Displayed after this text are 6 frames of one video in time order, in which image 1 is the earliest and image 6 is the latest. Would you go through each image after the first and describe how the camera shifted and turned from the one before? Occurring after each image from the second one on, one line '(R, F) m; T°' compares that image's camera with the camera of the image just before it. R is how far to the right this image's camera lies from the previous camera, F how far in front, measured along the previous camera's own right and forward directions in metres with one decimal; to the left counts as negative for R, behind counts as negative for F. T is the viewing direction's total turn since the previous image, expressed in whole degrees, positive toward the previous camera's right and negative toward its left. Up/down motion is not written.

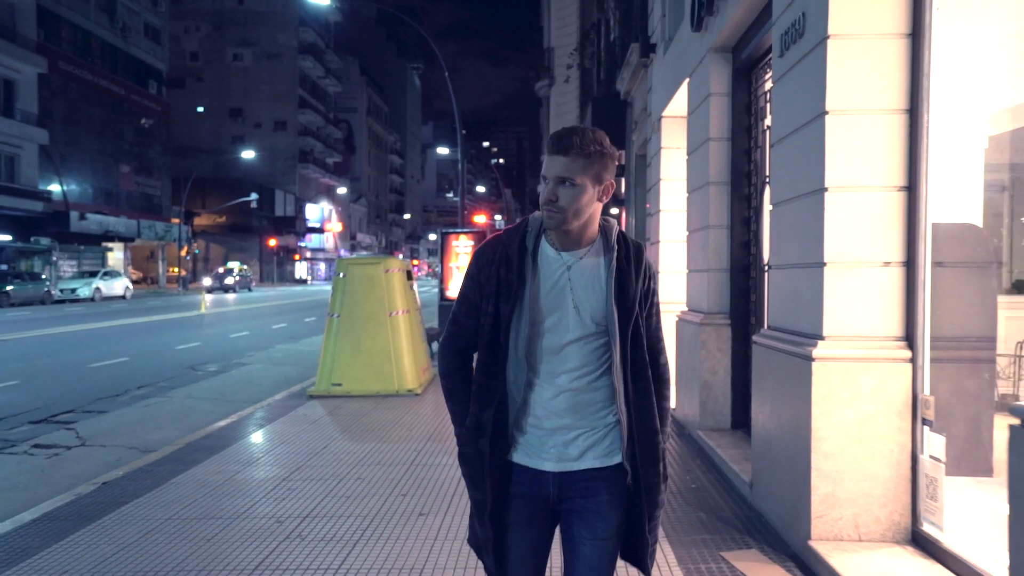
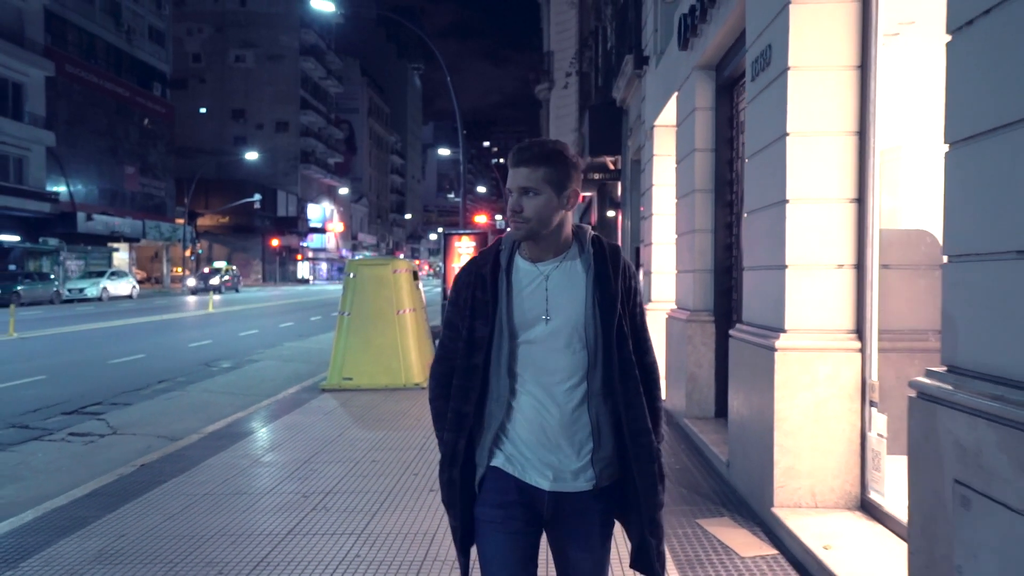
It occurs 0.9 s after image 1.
(0.0, -0.6) m; 0°
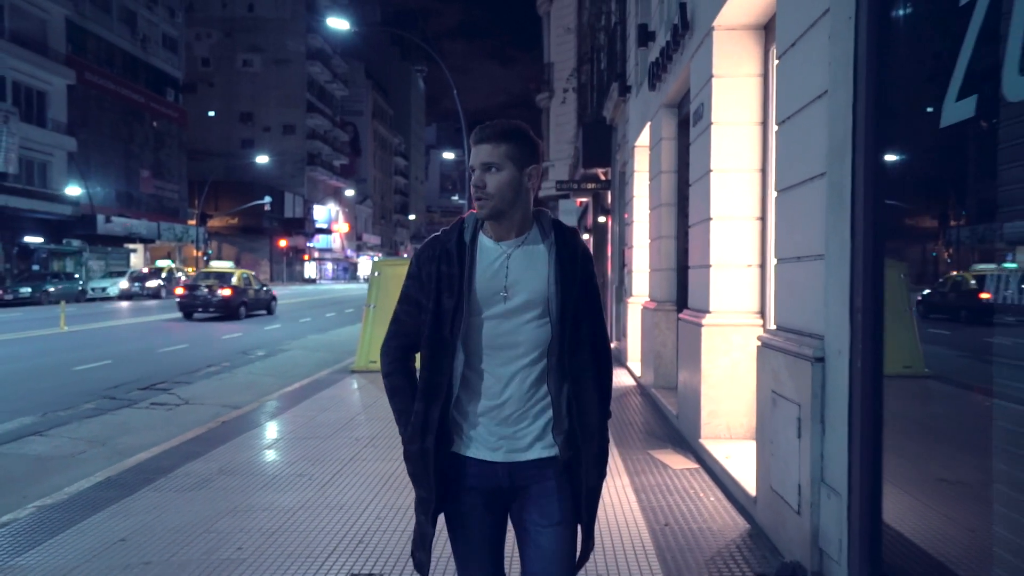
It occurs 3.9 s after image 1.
(0.0, -1.9) m; 0°
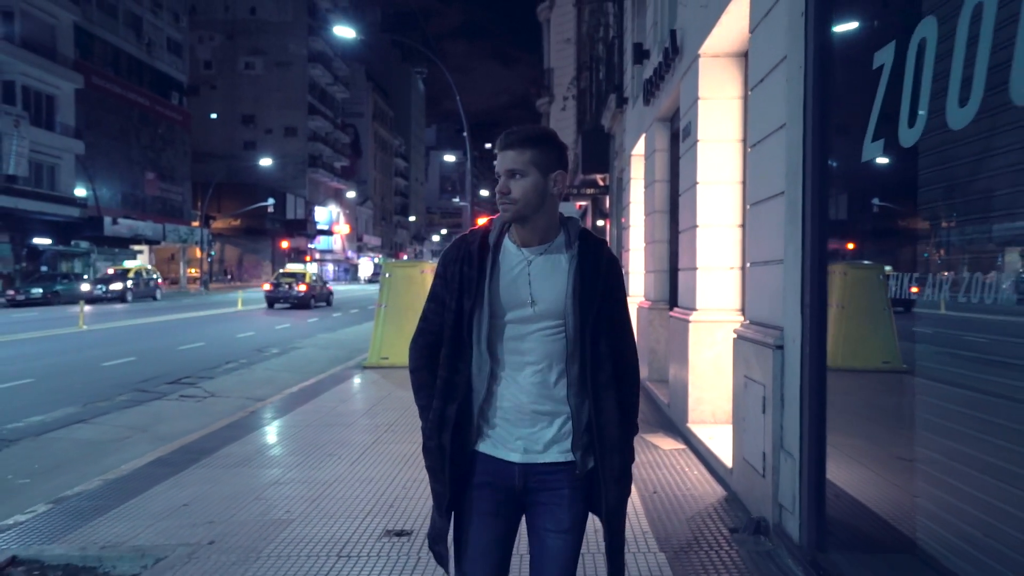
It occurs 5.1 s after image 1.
(-0.1, -0.8) m; 0°
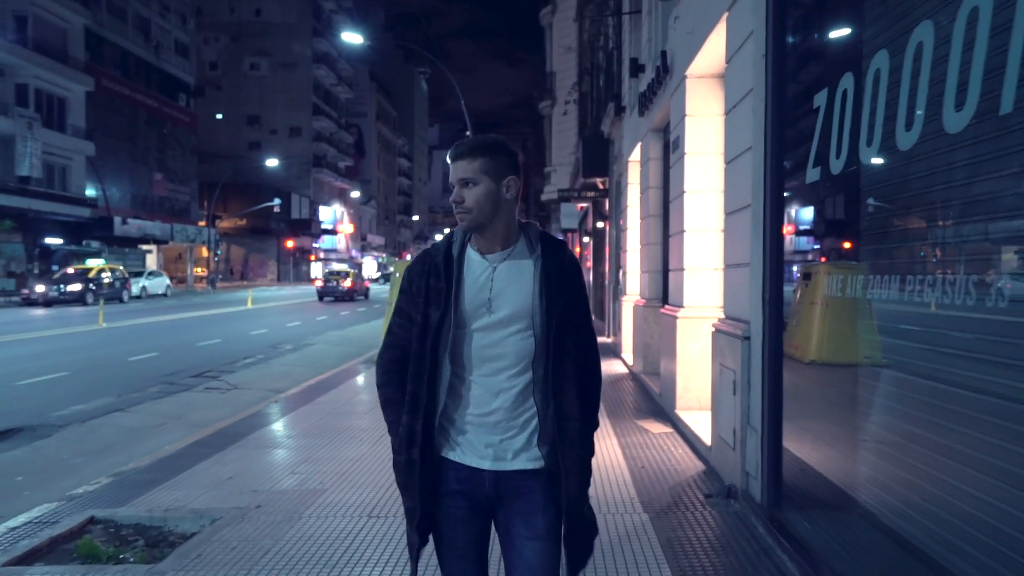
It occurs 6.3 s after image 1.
(0.0, -0.8) m; 0°
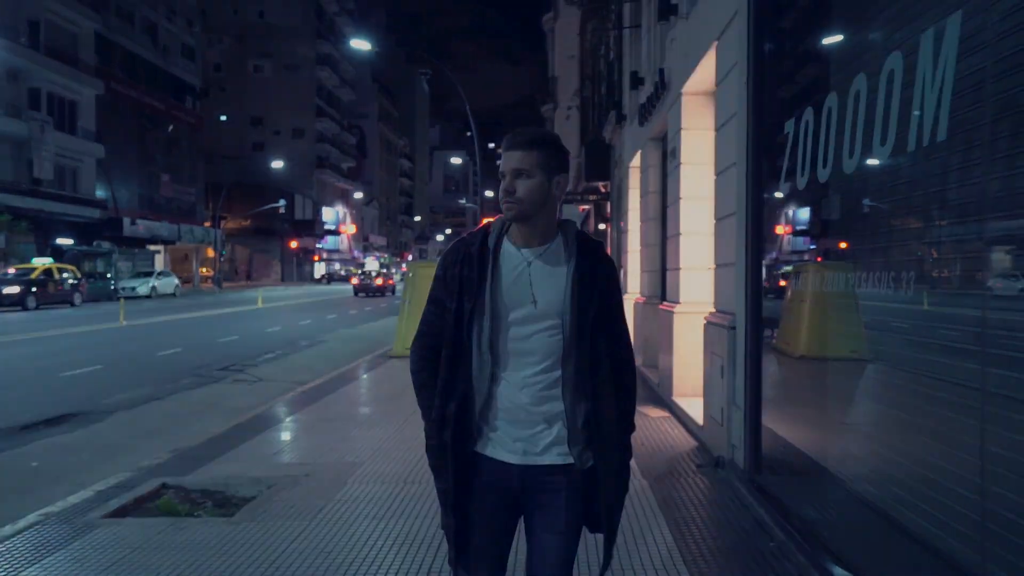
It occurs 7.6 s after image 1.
(-0.1, -0.8) m; 0°
